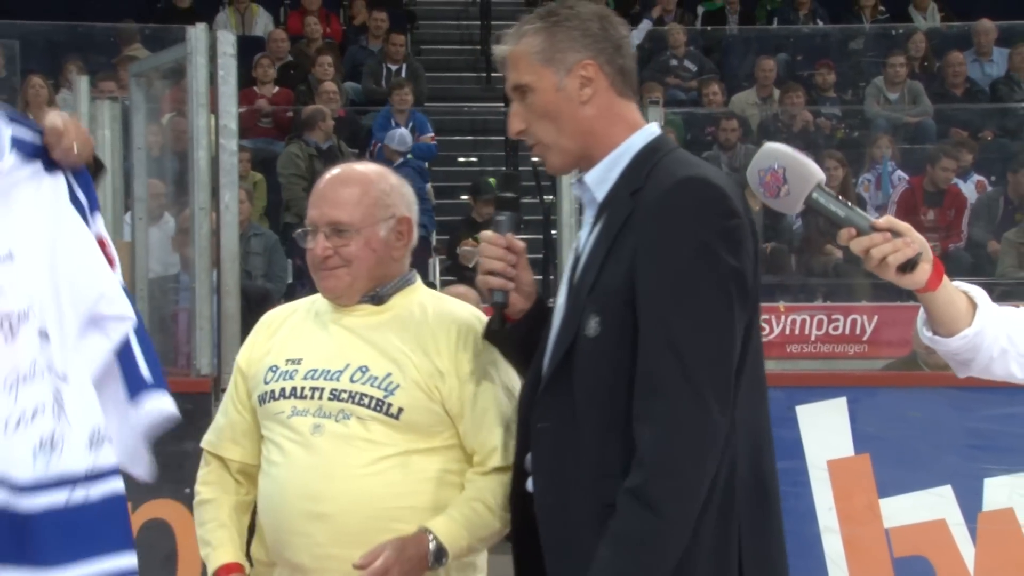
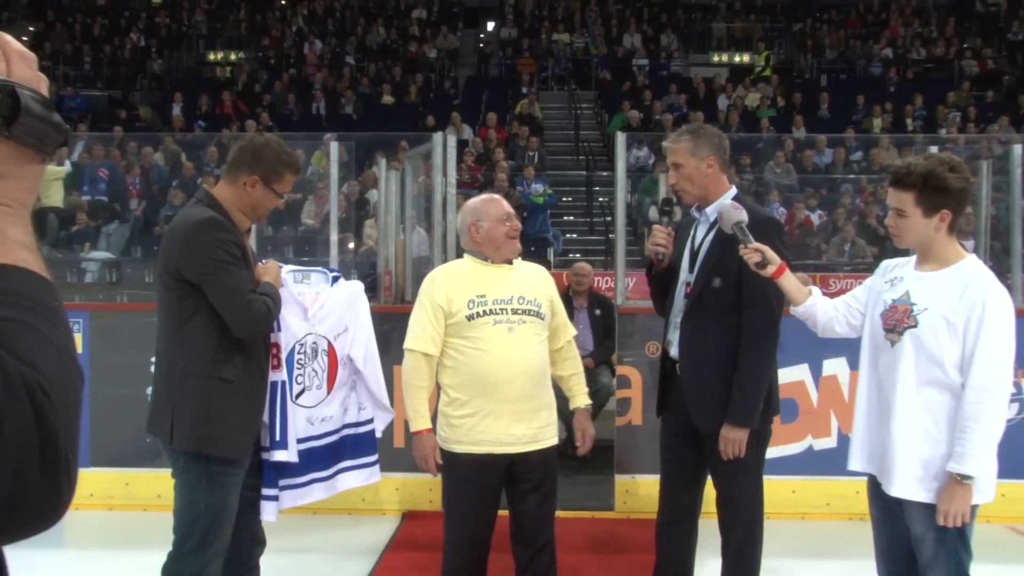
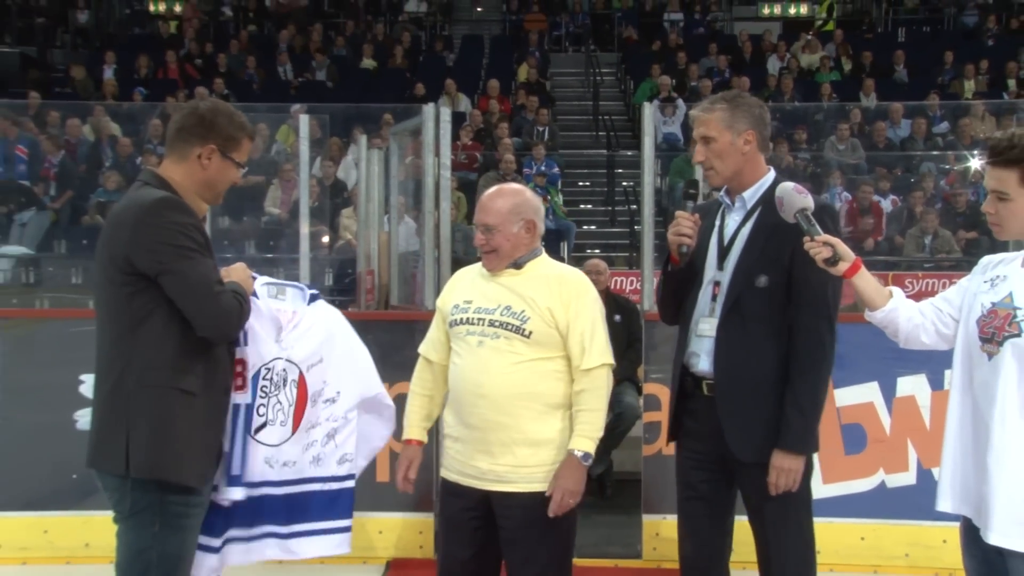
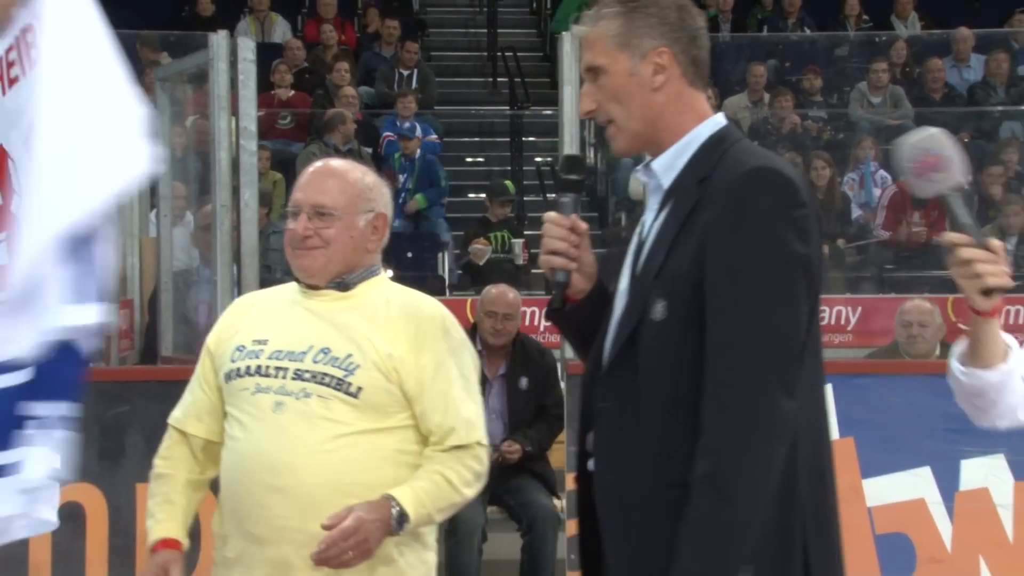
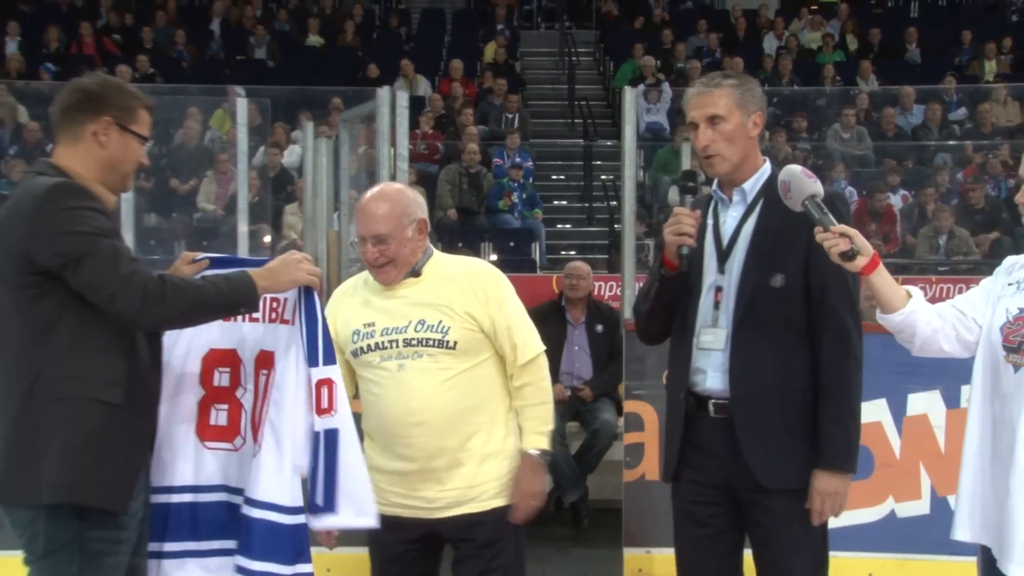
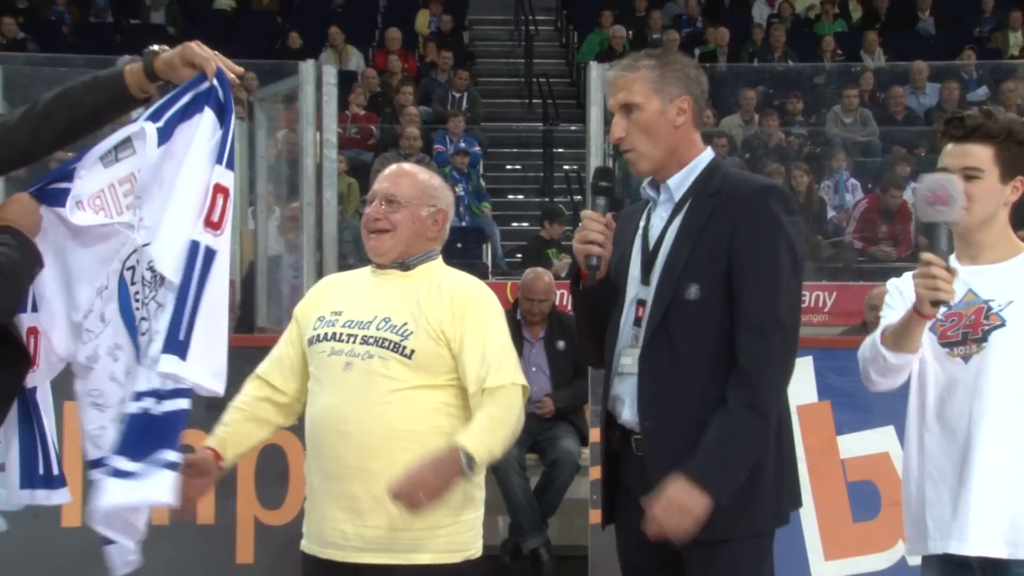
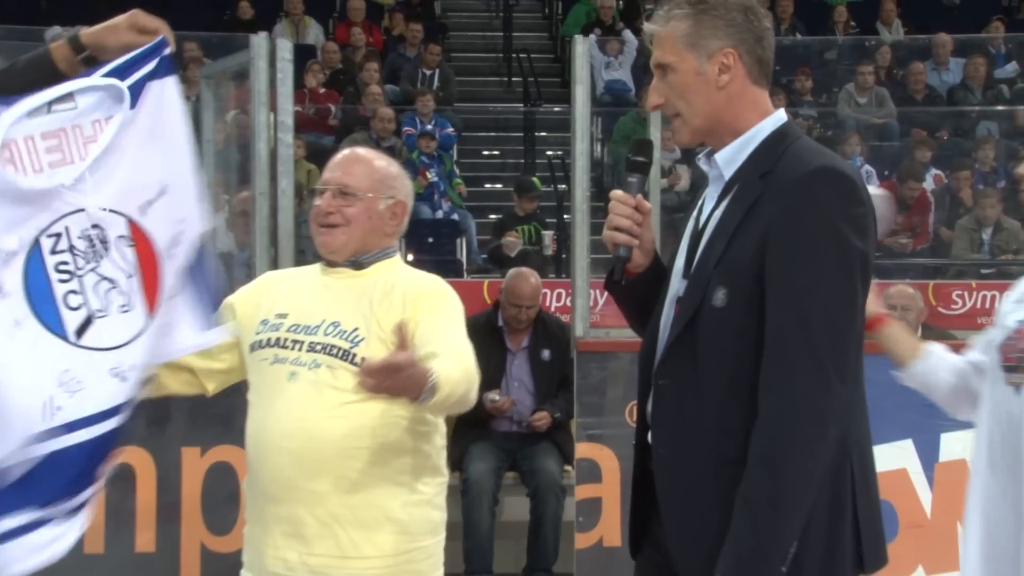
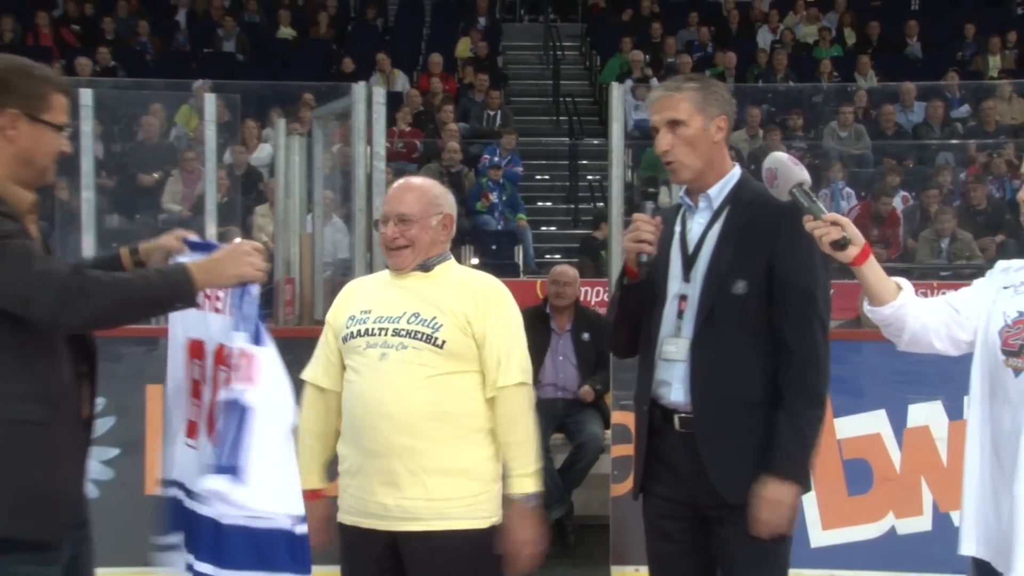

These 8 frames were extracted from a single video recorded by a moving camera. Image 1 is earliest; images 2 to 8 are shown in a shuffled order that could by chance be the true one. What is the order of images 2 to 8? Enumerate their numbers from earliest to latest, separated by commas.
4, 7, 6, 8, 5, 3, 2
